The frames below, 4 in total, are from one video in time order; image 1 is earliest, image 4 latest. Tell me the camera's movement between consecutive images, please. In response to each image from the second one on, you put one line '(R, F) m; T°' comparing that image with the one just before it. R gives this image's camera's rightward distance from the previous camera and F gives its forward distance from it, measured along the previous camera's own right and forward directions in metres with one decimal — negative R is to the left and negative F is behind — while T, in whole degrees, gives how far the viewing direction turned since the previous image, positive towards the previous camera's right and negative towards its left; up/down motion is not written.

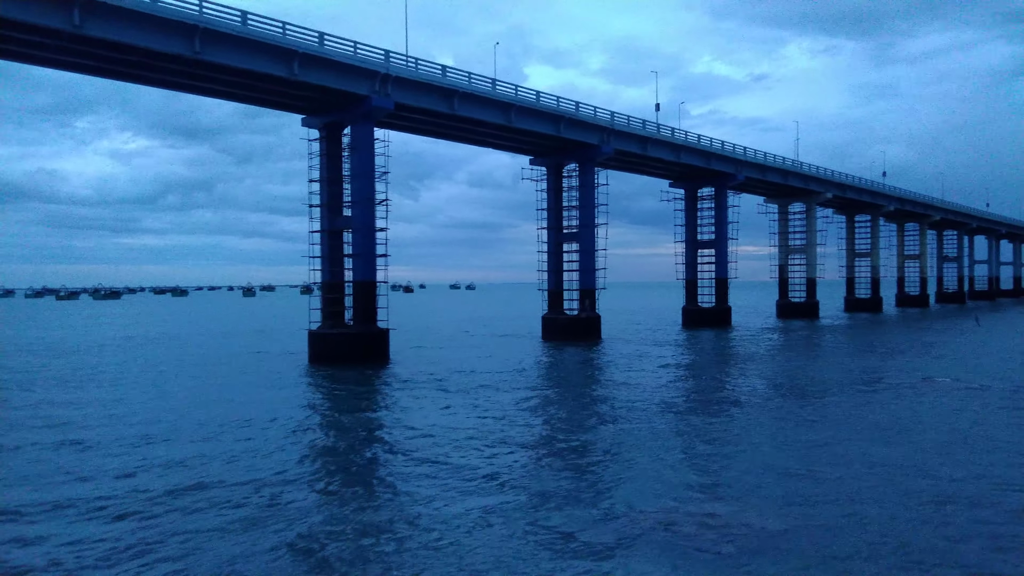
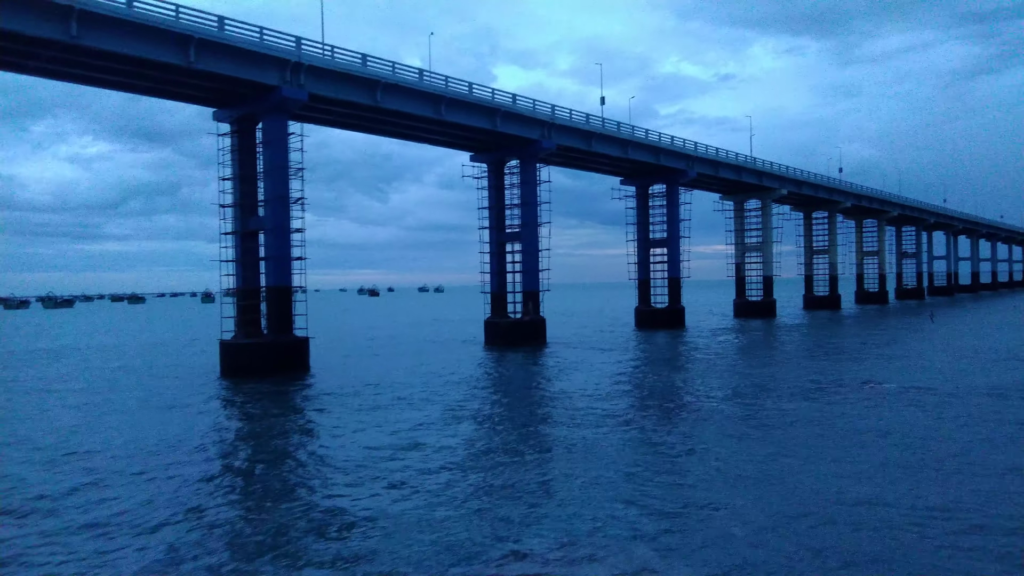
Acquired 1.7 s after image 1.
(+0.8, +0.8) m; +2°
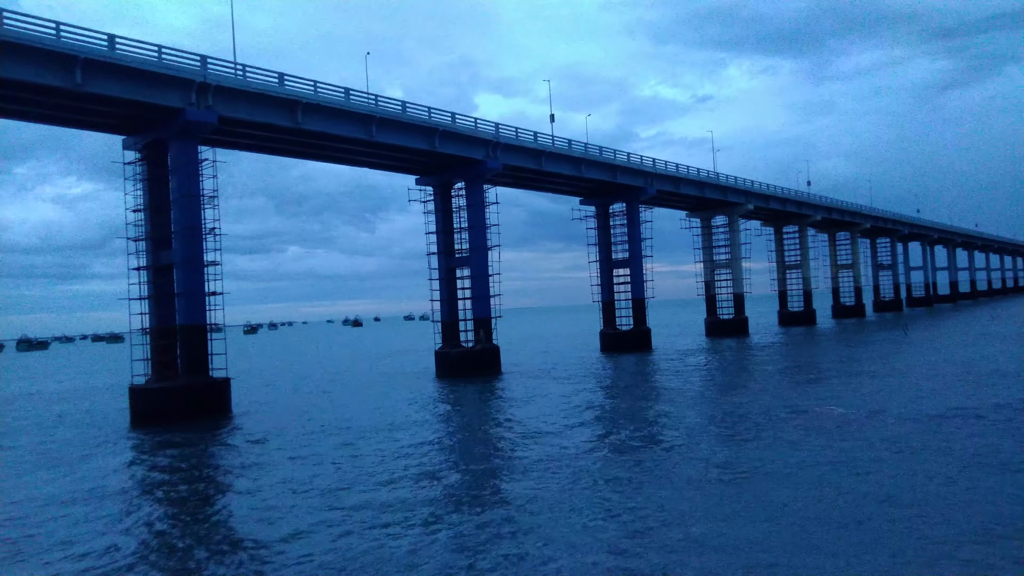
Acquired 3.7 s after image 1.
(+0.9, +0.9) m; +1°
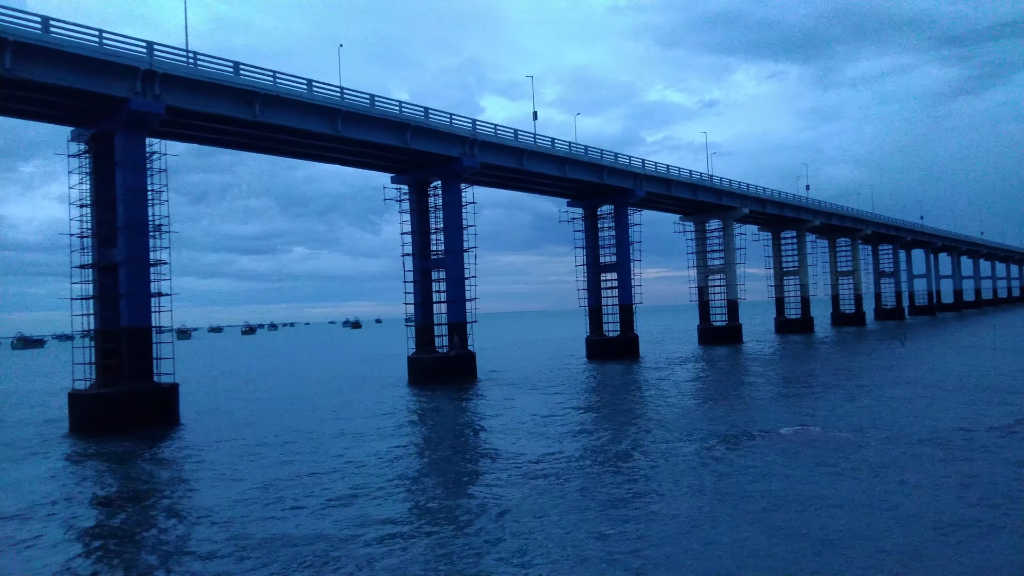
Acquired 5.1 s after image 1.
(+0.6, +0.7) m; 0°
